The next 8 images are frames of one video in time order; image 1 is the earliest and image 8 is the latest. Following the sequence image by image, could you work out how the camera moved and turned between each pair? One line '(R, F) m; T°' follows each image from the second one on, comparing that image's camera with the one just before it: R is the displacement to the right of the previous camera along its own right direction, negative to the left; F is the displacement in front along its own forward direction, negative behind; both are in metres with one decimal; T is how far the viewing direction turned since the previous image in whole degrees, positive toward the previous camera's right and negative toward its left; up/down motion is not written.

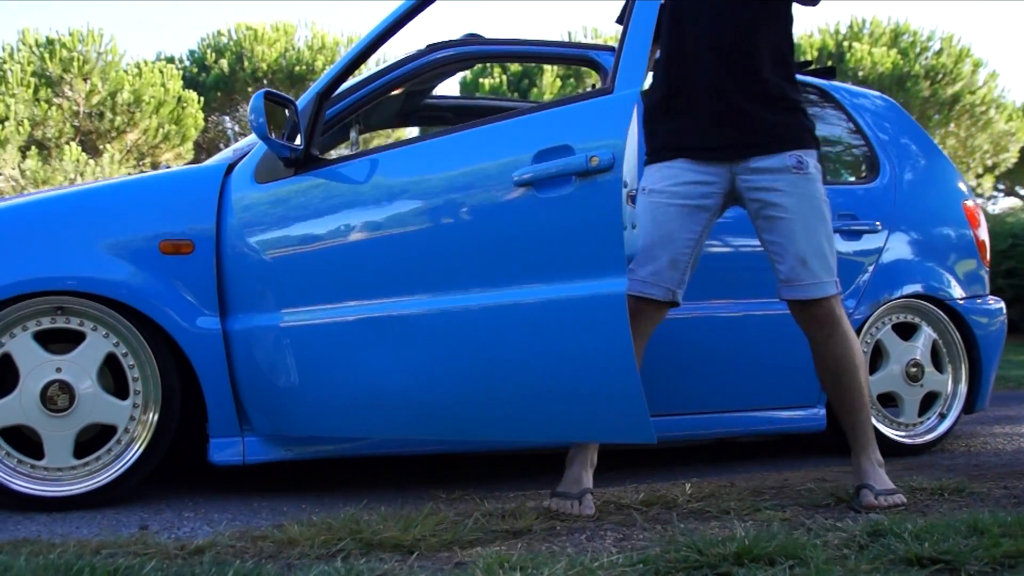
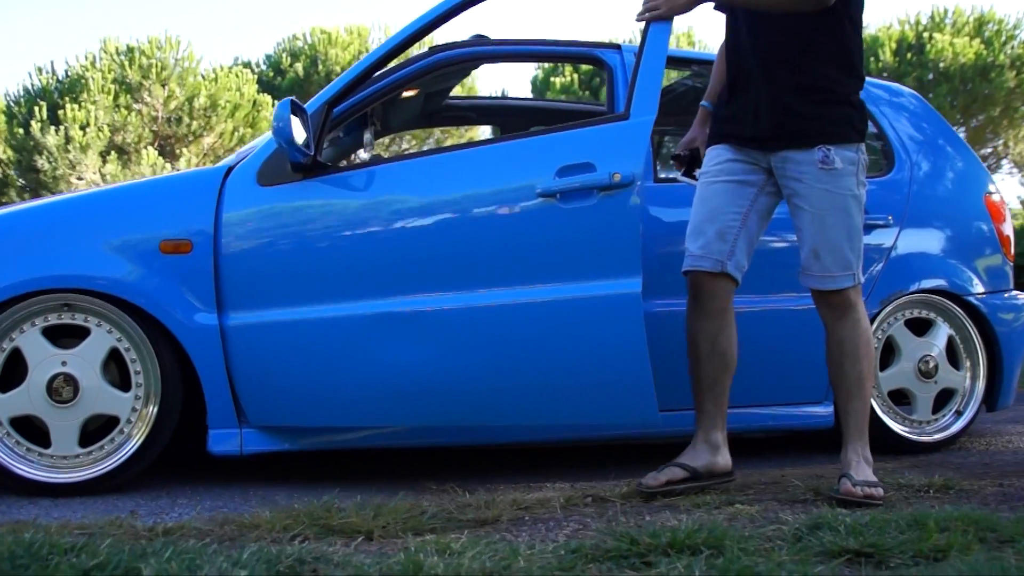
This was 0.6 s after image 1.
(+0.3, -0.1) m; -4°
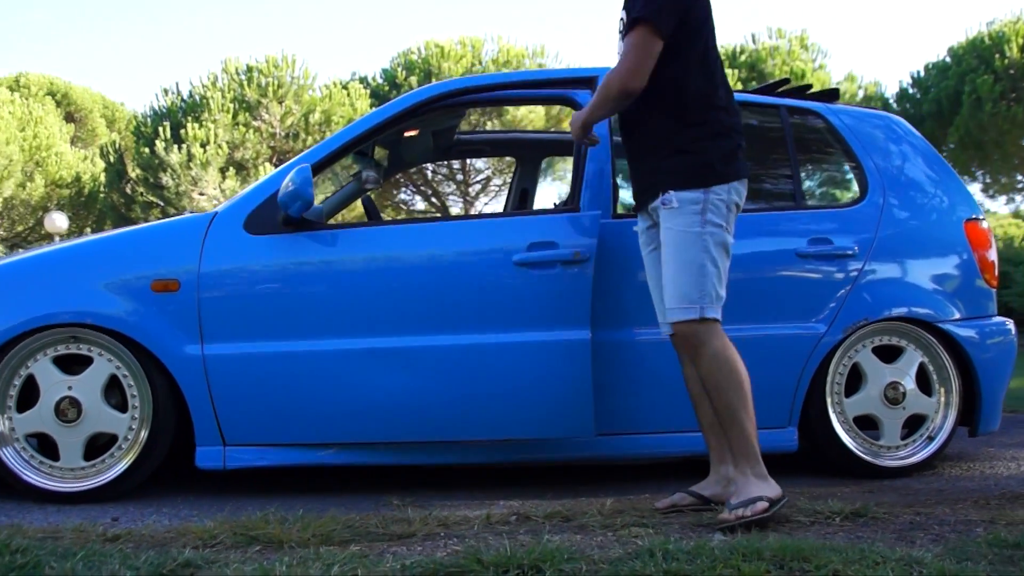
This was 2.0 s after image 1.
(+0.6, -0.3) m; -7°
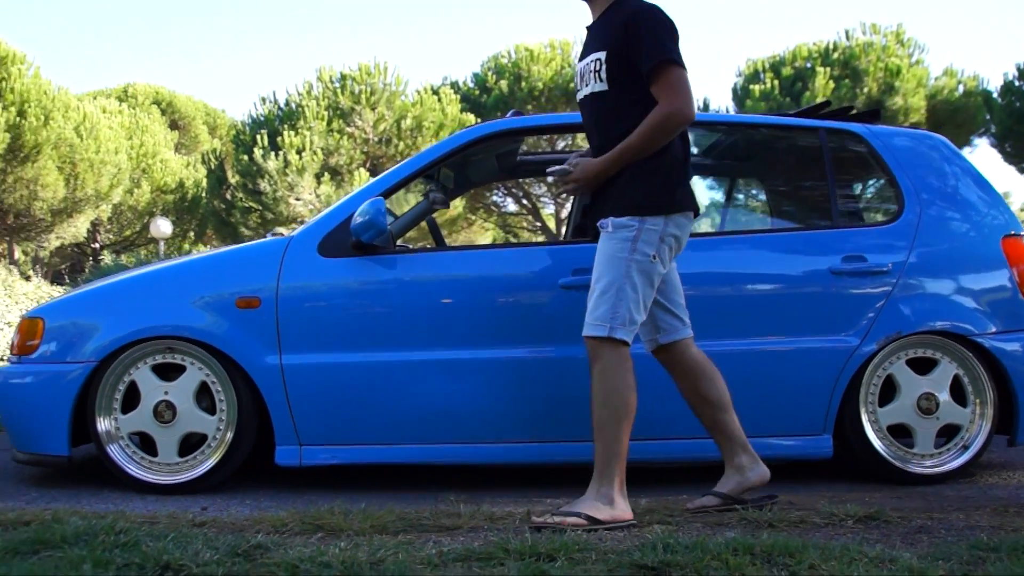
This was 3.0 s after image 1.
(+0.2, -0.3) m; -5°
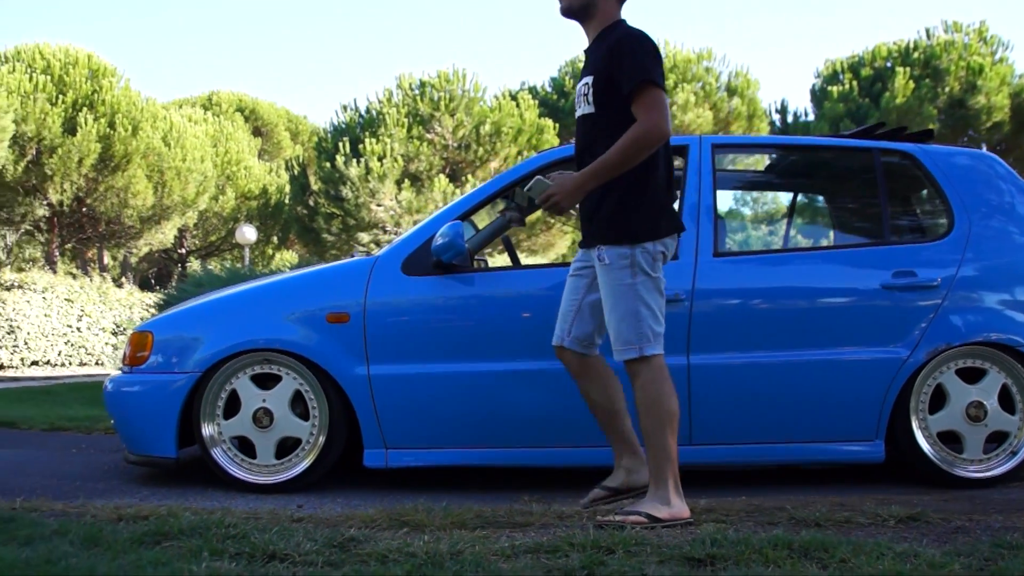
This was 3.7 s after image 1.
(0.0, -0.3) m; -4°
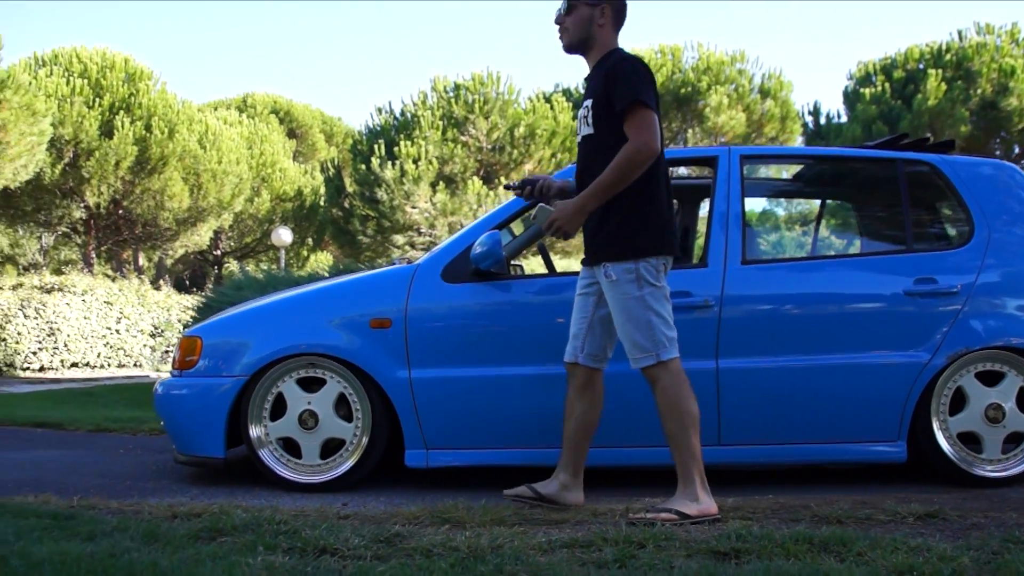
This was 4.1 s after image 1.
(0.0, -0.2) m; -2°
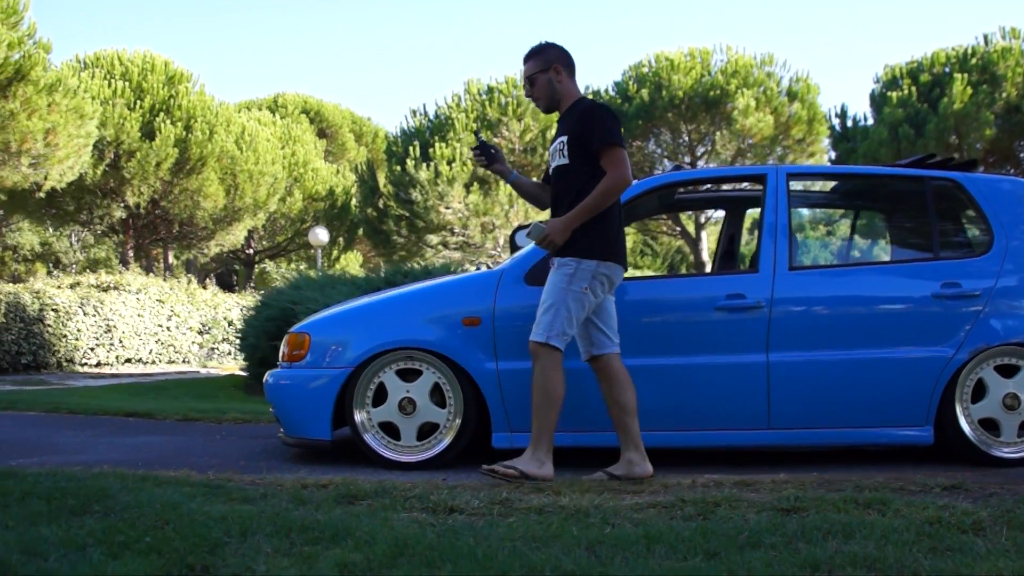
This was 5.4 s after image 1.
(-0.3, -0.7) m; -1°
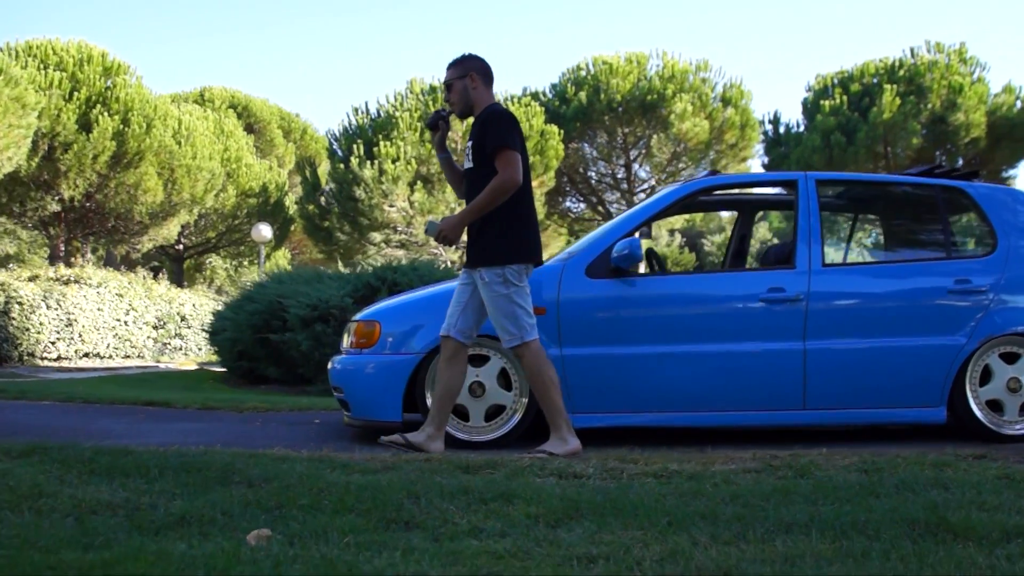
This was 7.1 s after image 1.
(-0.8, -0.5) m; +5°
